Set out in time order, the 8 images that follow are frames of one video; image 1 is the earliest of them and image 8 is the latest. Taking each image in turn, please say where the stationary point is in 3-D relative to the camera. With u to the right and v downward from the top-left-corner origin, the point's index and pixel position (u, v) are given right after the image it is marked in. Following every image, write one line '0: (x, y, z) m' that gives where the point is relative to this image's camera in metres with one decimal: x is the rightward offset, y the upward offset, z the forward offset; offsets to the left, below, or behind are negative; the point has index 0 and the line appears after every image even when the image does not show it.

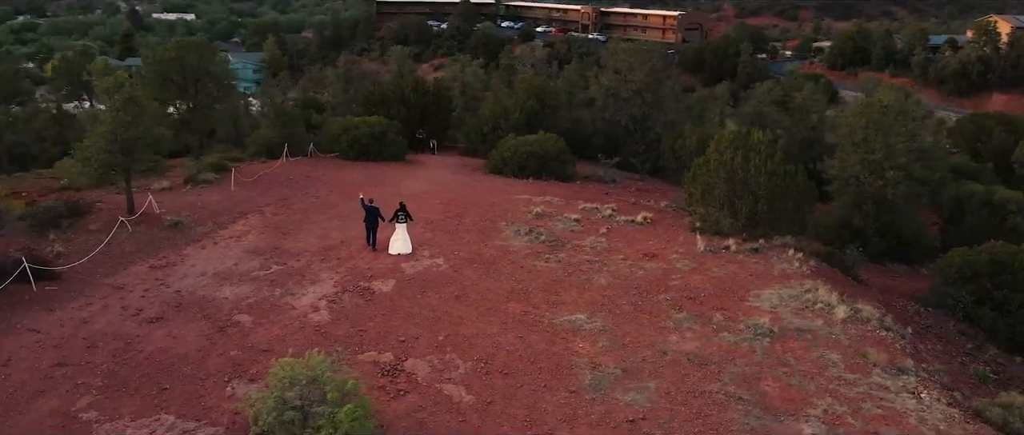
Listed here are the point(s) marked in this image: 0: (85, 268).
0: (-7.4, -0.8, +13.7) m
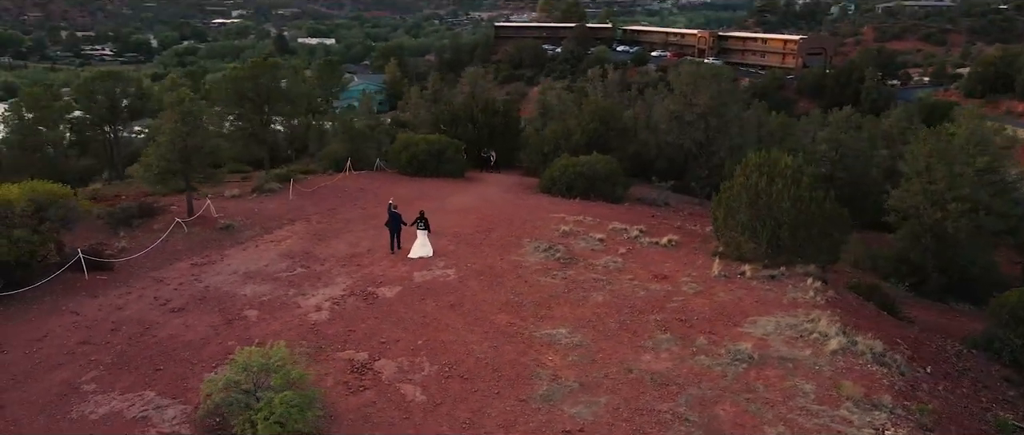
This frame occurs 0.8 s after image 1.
0: (-7.2, -0.8, +15.2) m
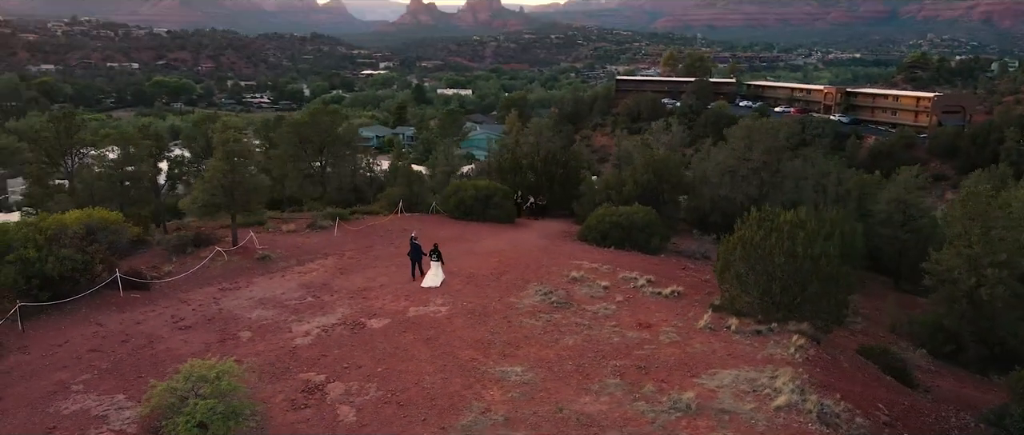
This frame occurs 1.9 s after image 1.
0: (-7.2, -1.4, +16.9) m
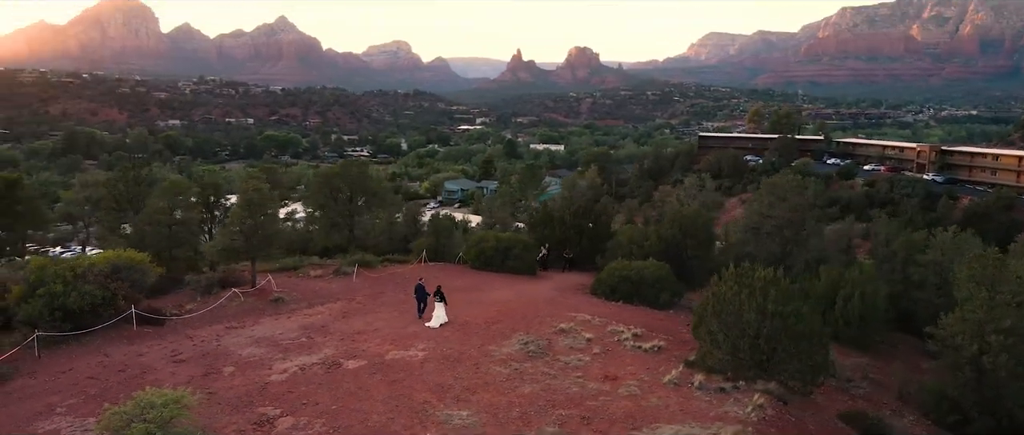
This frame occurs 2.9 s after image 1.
0: (-7.5, -2.4, +18.3) m
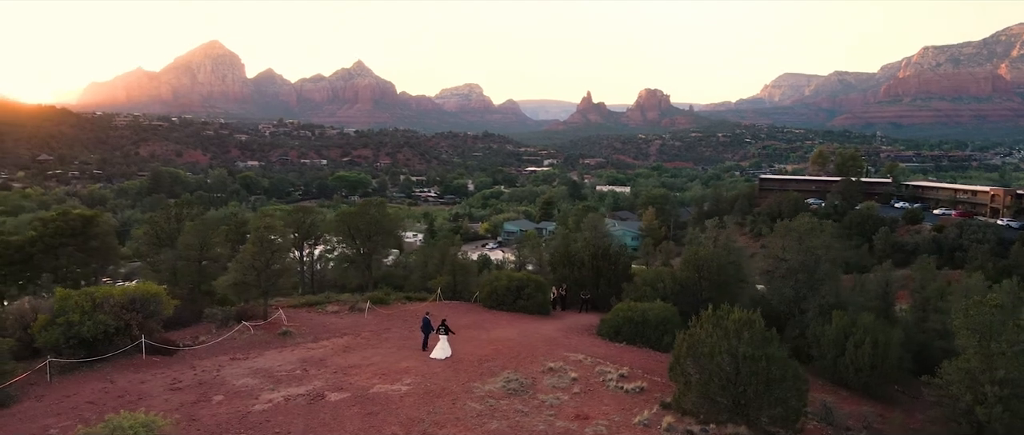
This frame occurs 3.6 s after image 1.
0: (-7.6, -3.2, +19.2) m
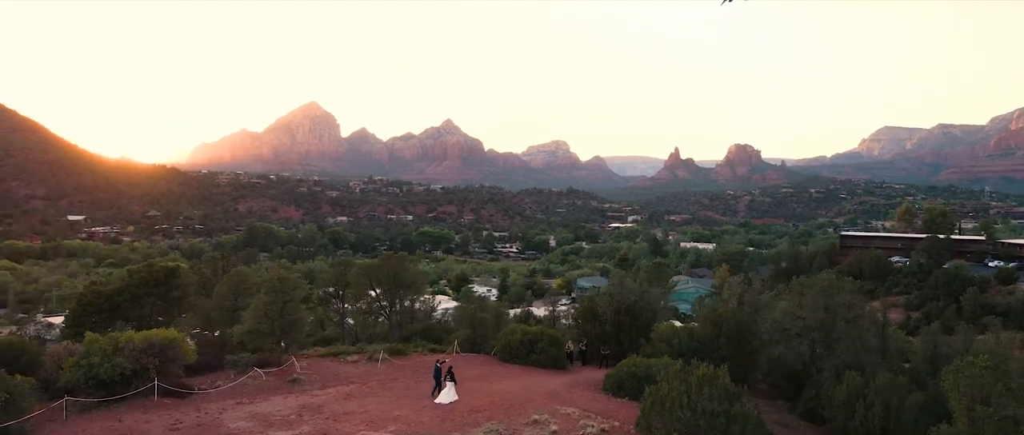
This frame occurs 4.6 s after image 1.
0: (-7.8, -4.6, +20.3) m
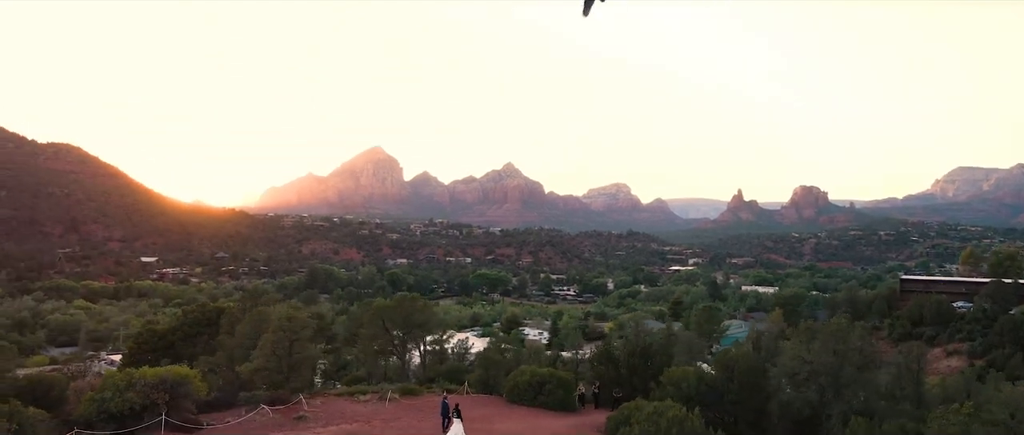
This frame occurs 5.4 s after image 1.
0: (-7.9, -5.7, +21.0) m
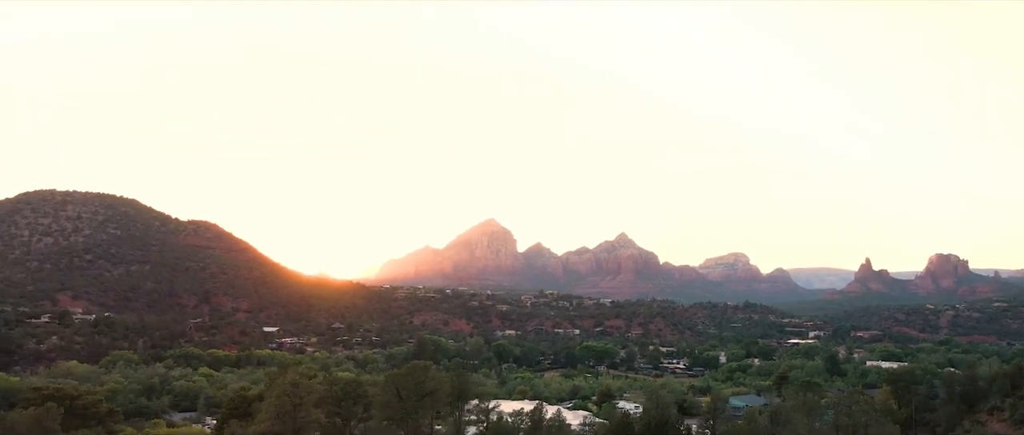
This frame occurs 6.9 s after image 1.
0: (-8.3, -7.7, +22.3) m
